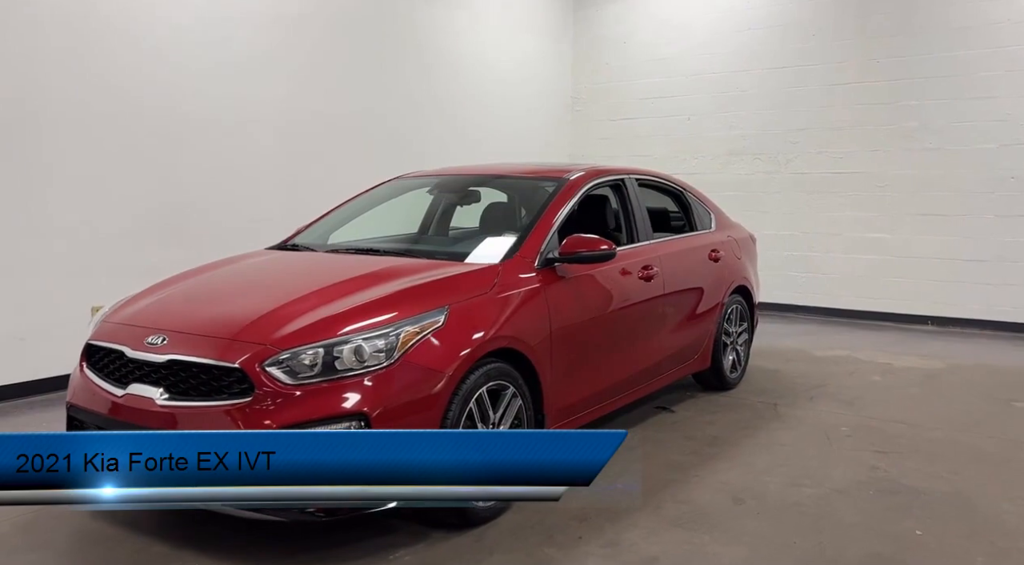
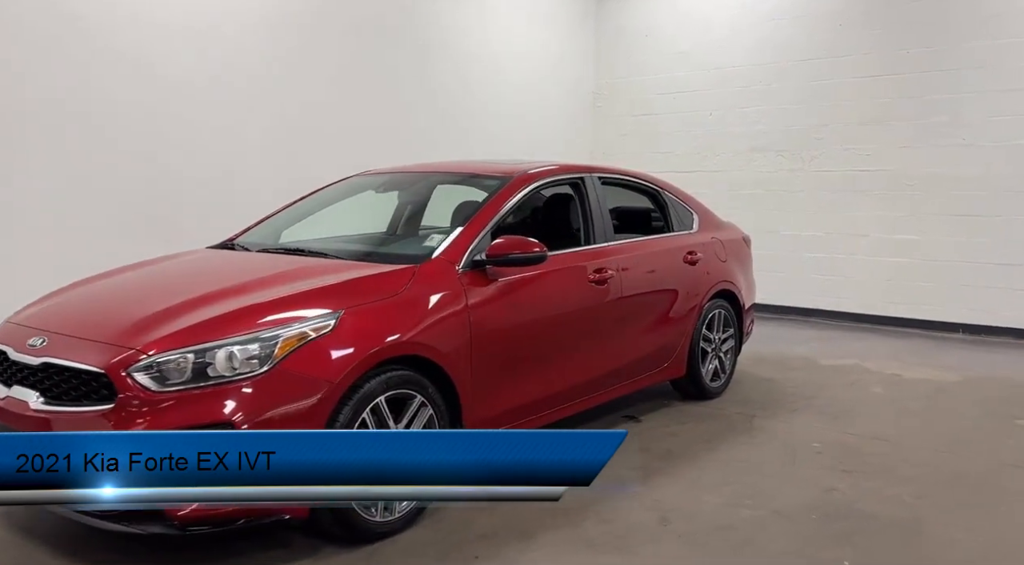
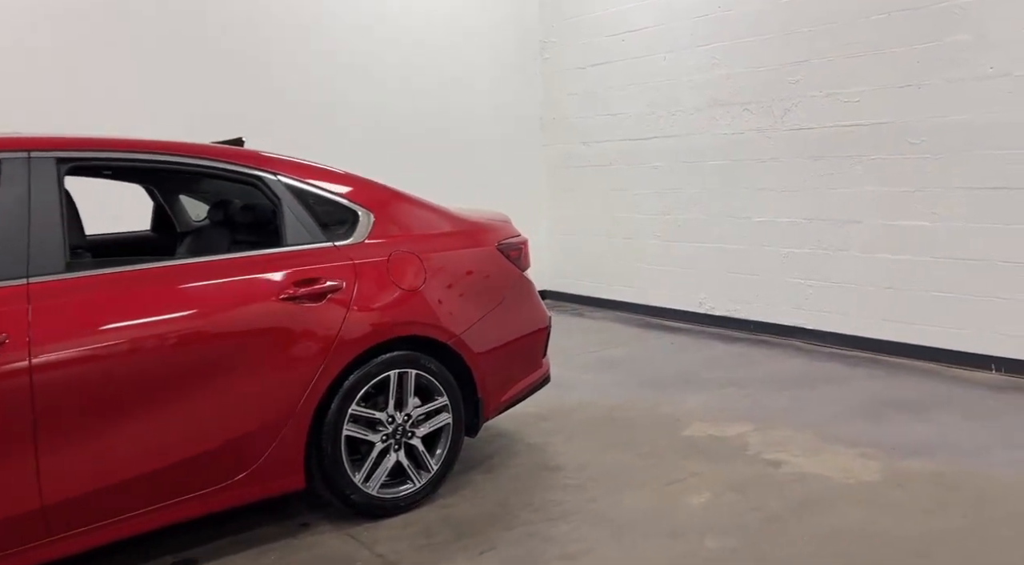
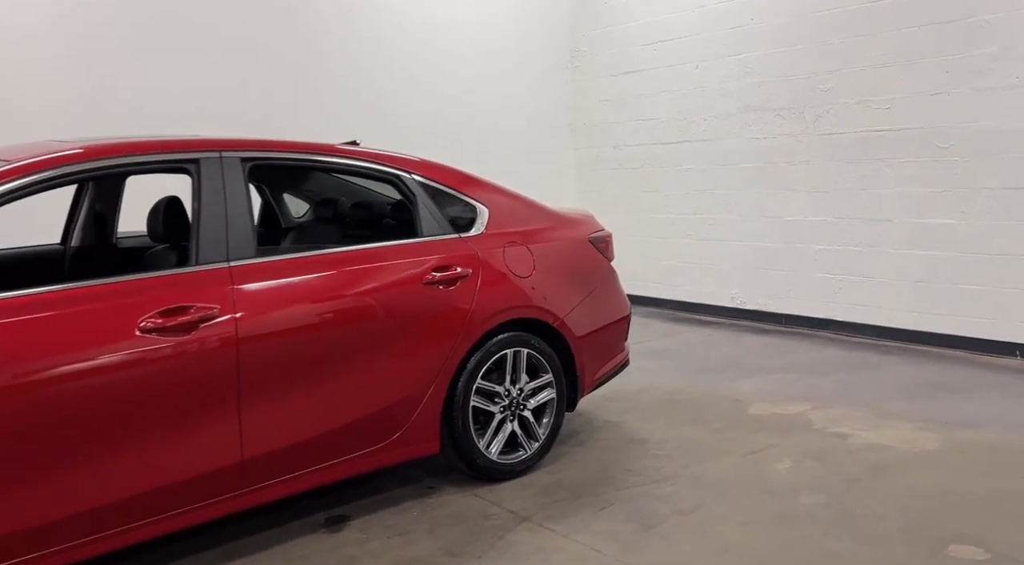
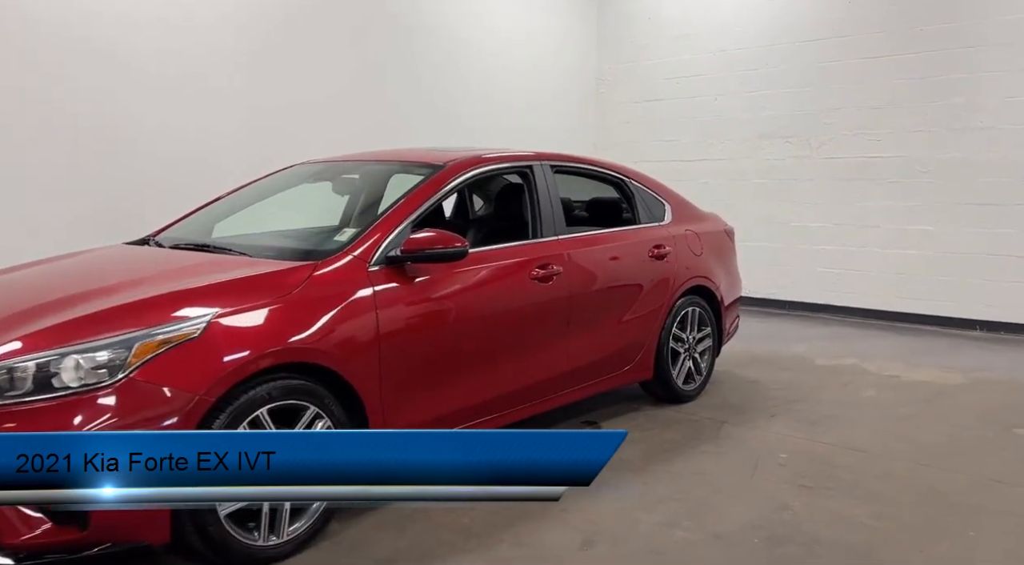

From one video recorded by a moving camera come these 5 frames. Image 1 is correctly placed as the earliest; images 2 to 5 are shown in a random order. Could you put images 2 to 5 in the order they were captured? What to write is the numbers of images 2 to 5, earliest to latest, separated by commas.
2, 5, 4, 3
